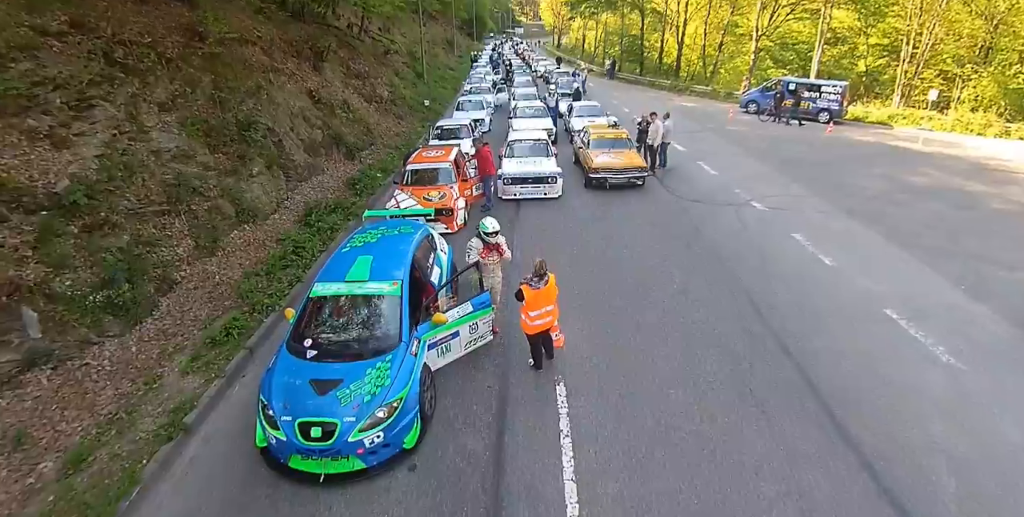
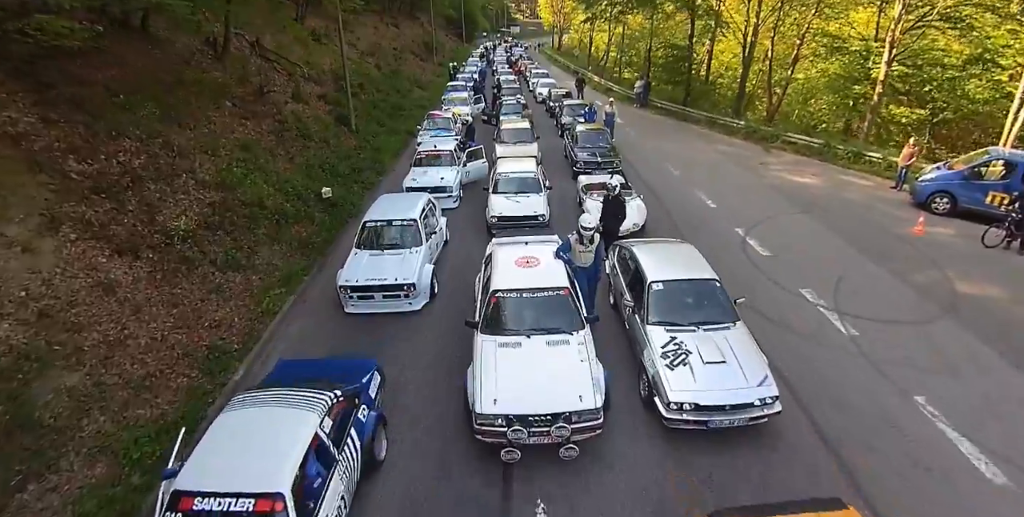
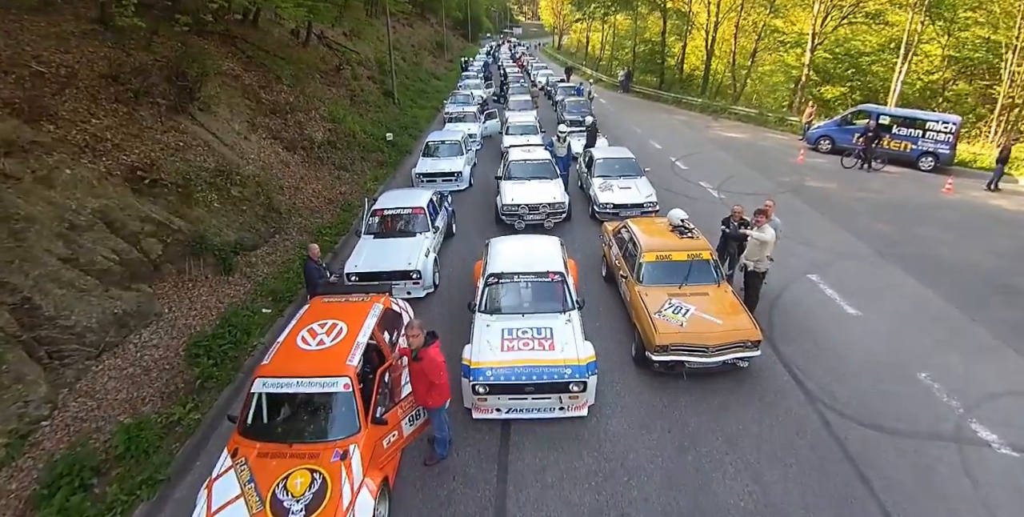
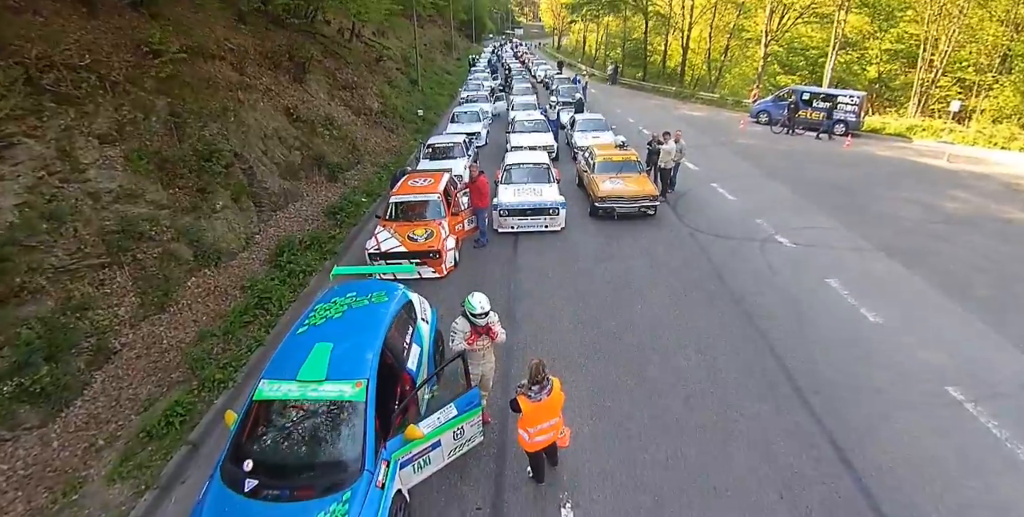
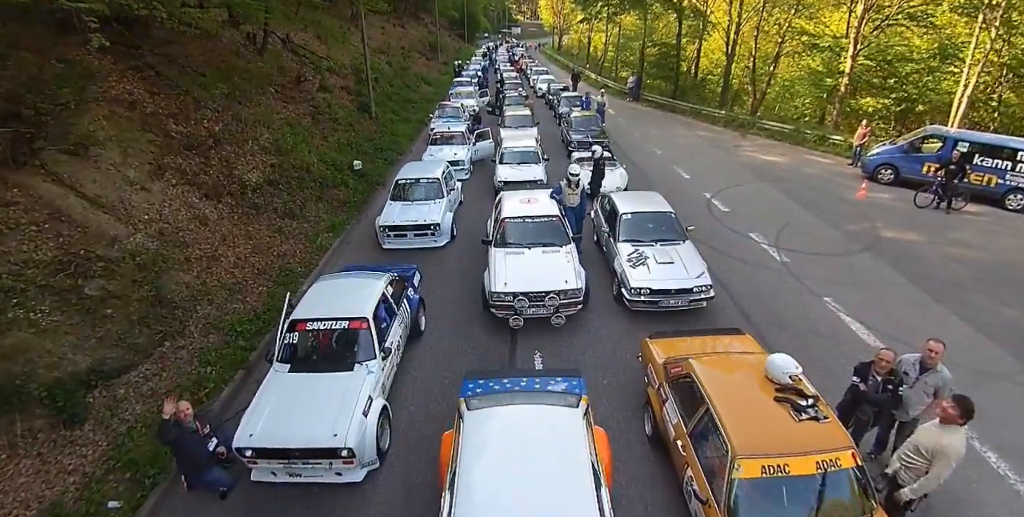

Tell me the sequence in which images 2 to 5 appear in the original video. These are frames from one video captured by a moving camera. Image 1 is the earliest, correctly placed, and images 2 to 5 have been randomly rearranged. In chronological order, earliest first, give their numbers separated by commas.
4, 3, 5, 2
